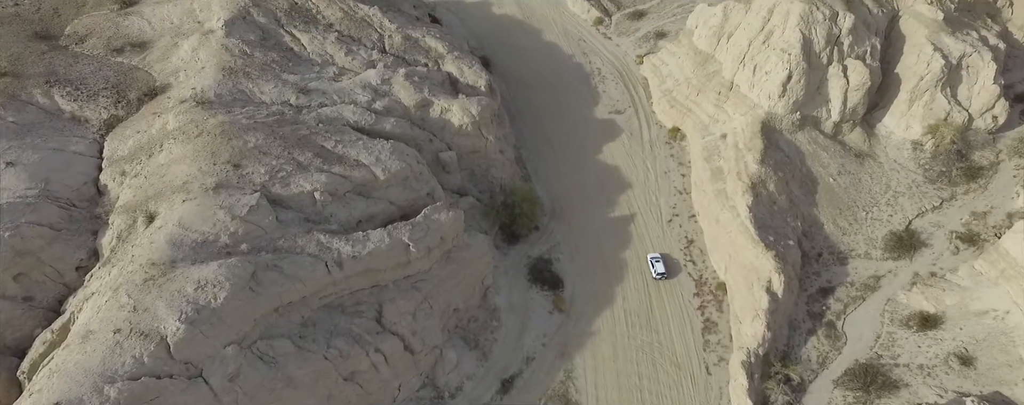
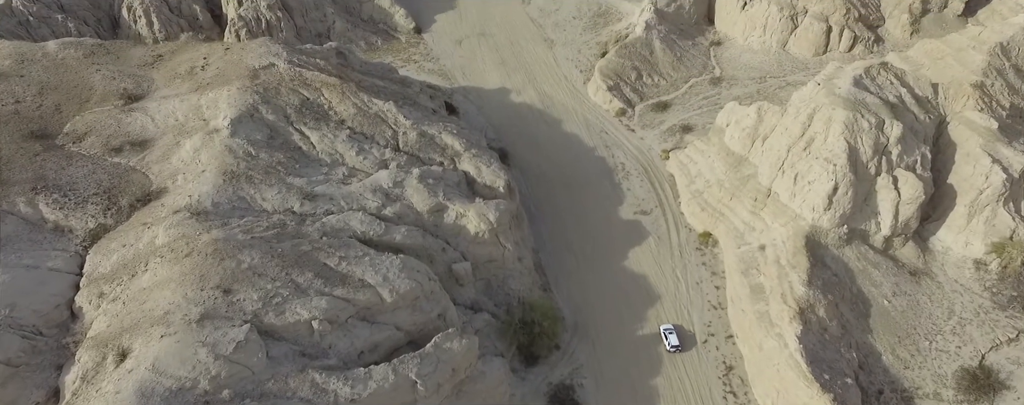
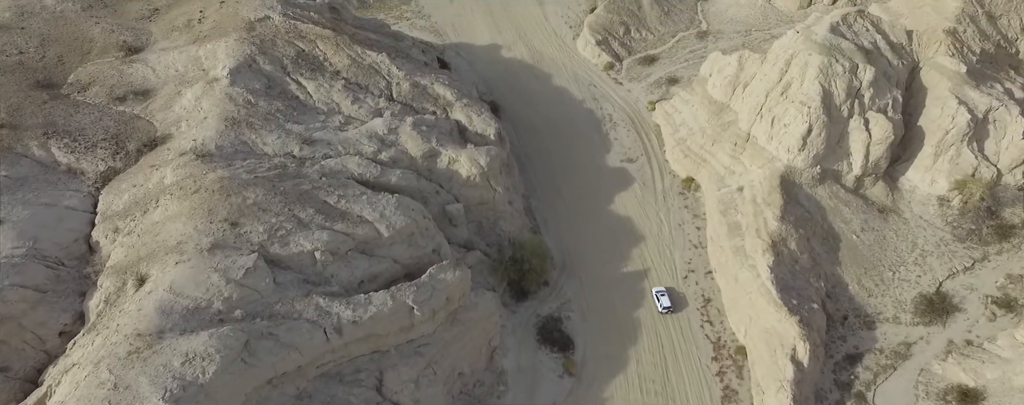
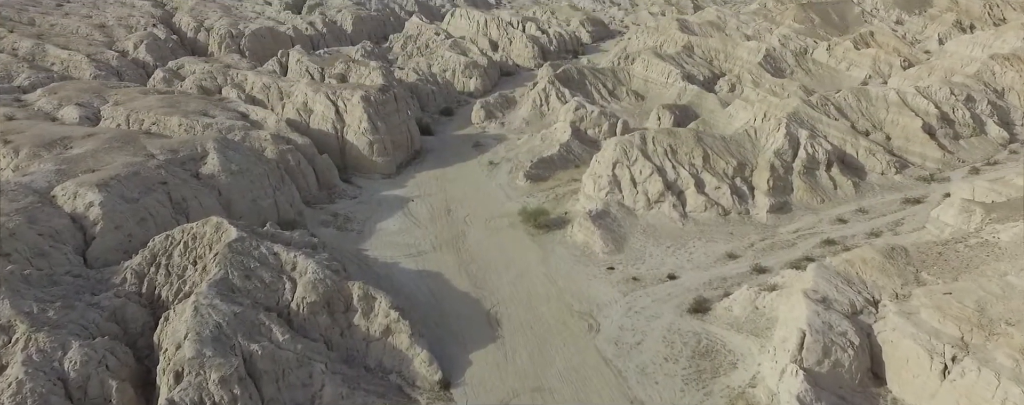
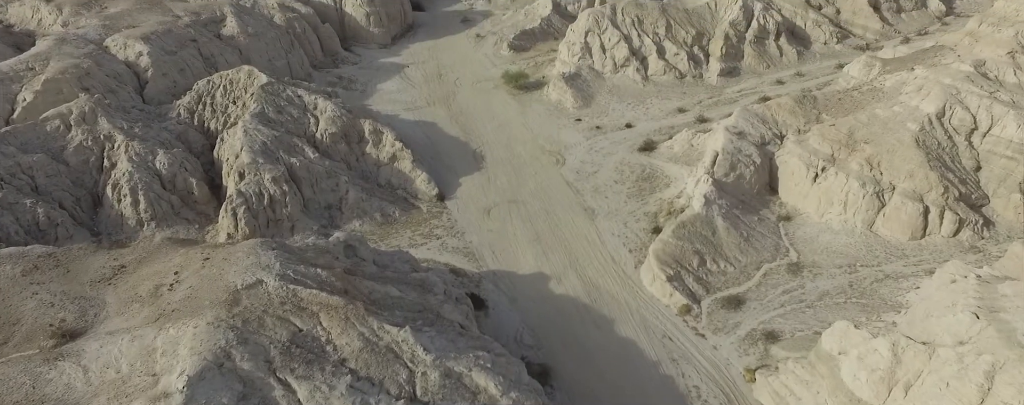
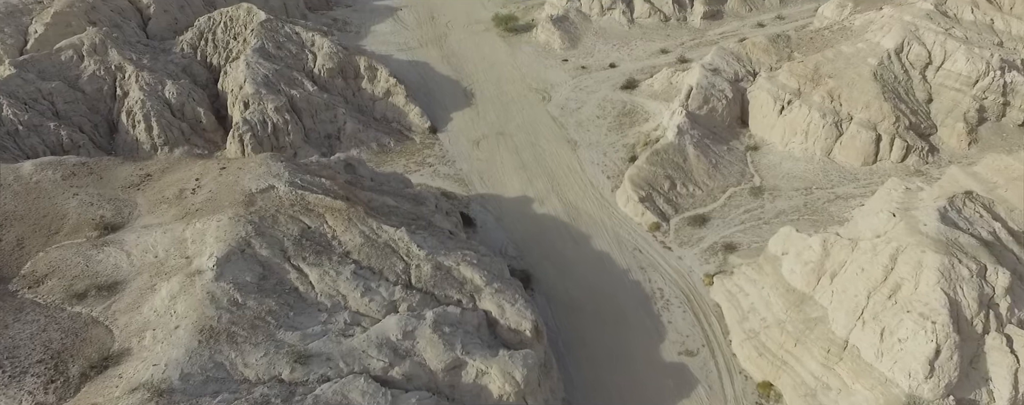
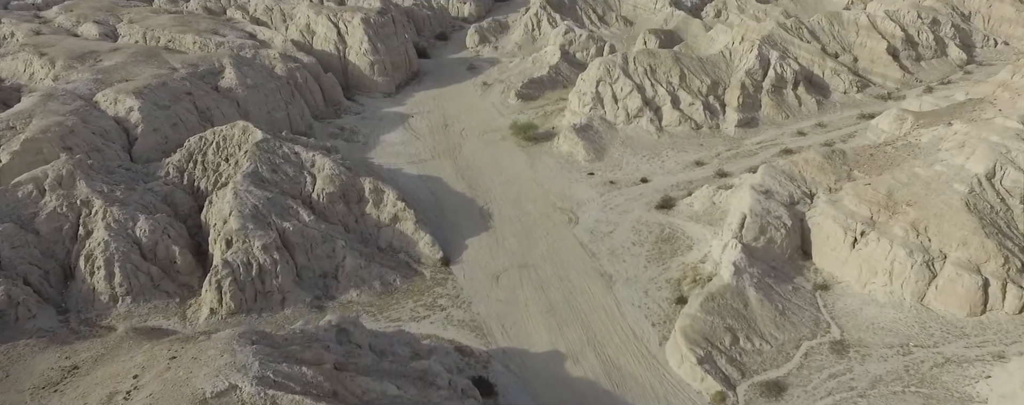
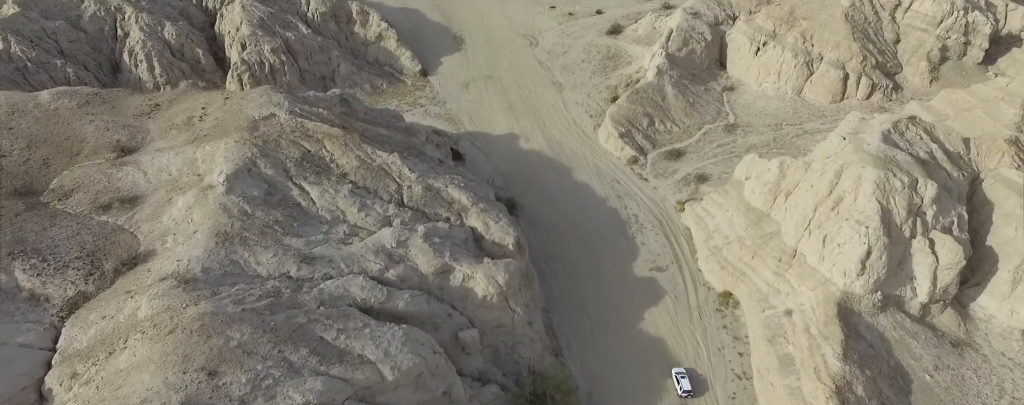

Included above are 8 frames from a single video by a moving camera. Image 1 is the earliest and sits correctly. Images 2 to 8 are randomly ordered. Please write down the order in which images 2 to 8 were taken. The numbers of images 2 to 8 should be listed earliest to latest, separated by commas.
3, 2, 8, 6, 5, 7, 4
